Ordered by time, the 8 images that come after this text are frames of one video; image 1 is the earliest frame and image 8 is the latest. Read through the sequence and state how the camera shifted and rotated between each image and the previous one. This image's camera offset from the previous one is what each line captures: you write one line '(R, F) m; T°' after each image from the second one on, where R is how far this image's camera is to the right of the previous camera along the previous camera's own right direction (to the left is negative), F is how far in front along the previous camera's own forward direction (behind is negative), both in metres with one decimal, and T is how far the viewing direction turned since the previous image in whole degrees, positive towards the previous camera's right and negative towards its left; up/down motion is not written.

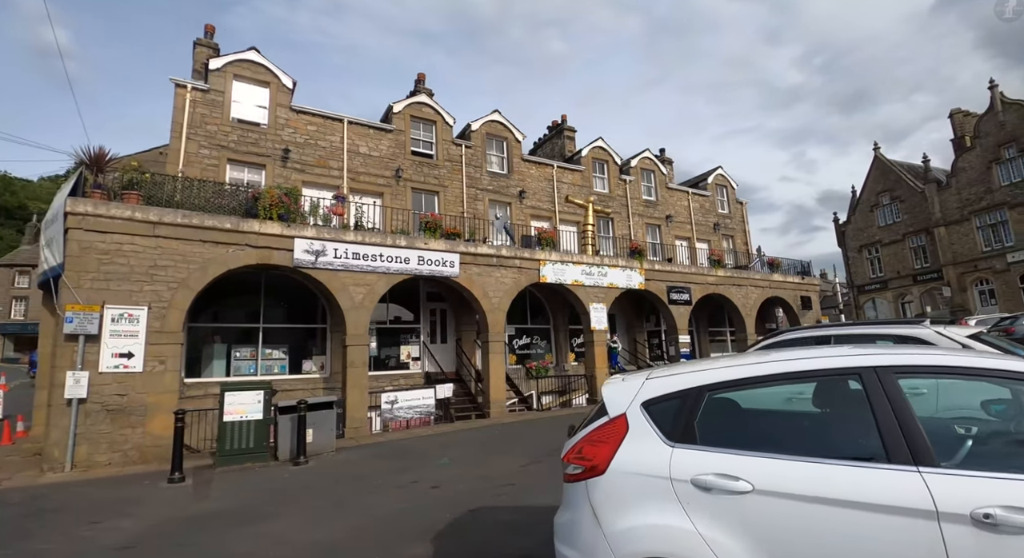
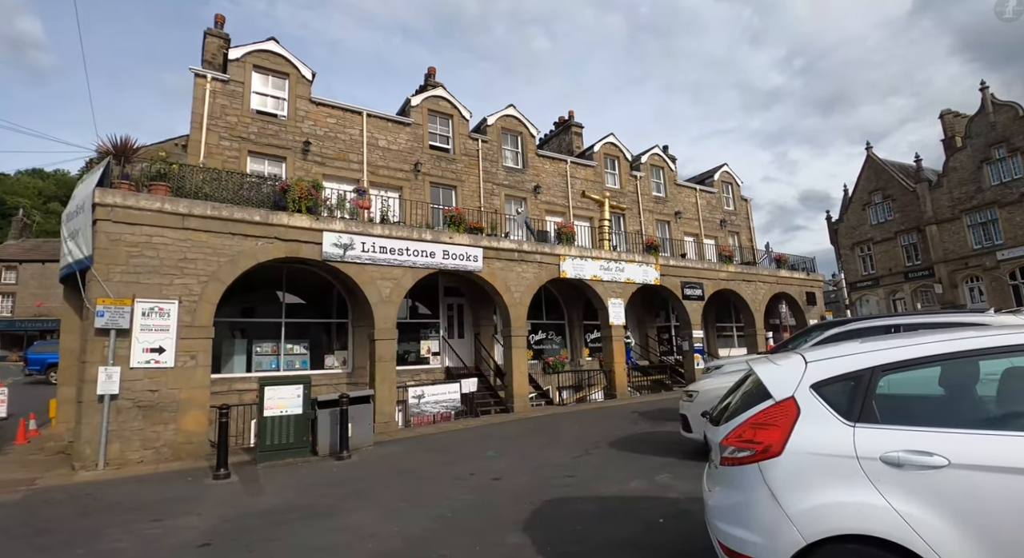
(-1.0, 0.0) m; +2°
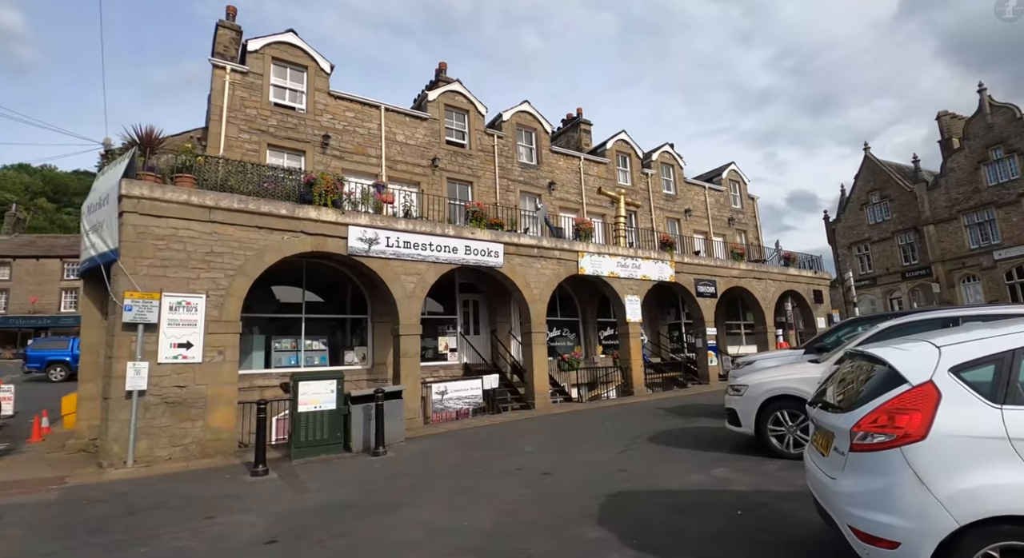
(-0.8, +0.1) m; +1°
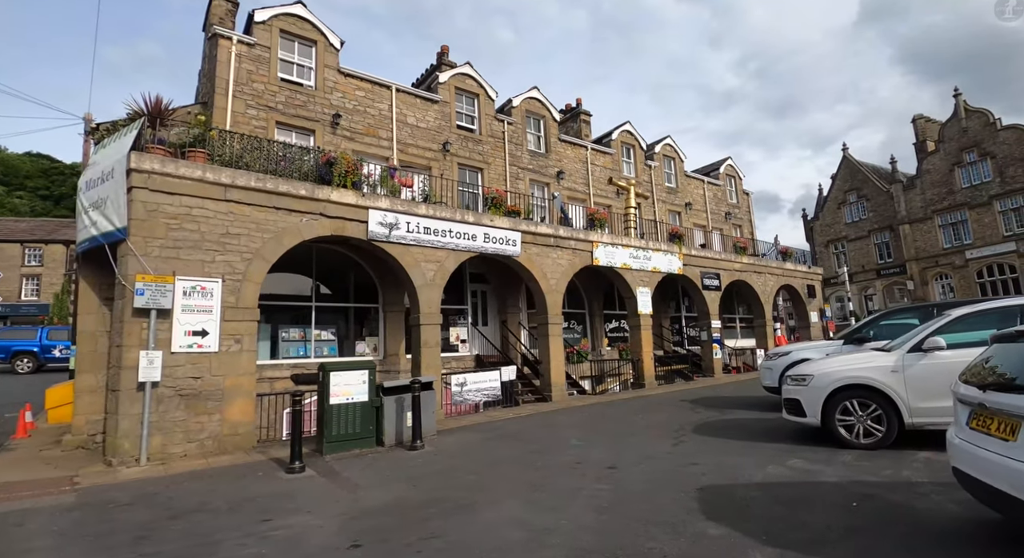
(-1.2, +0.4) m; +3°
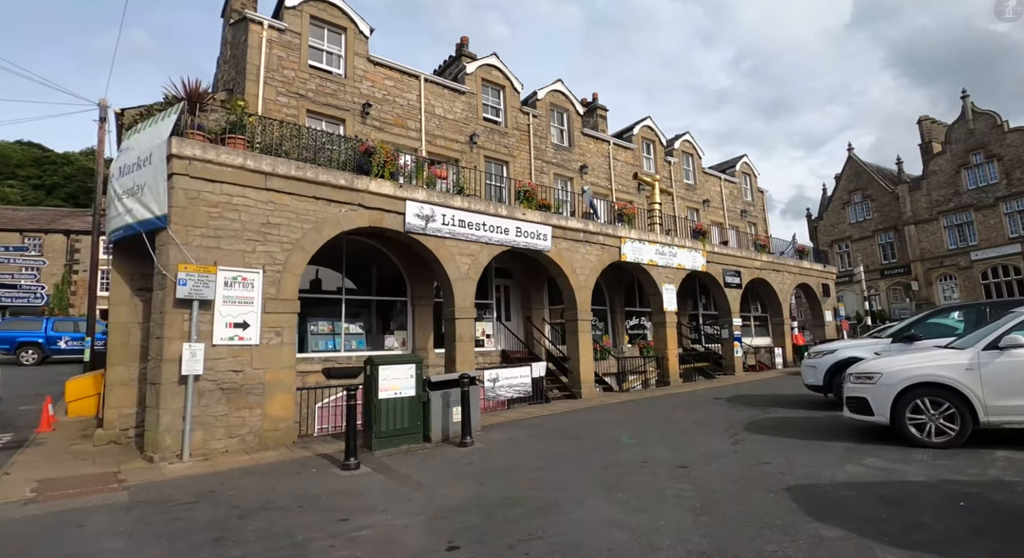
(-1.0, +0.2) m; +1°
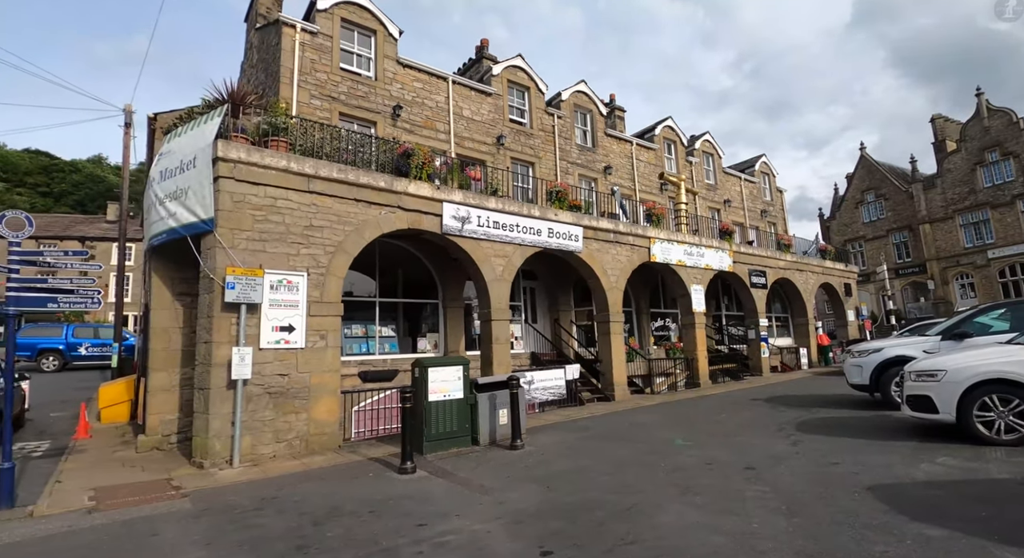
(-0.7, +0.1) m; 0°
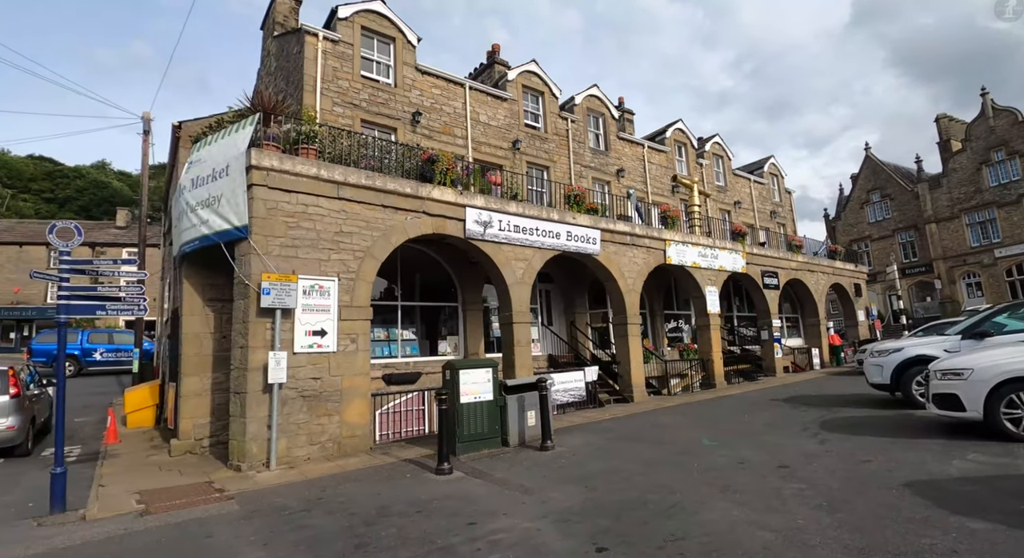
(-0.4, -0.1) m; 0°
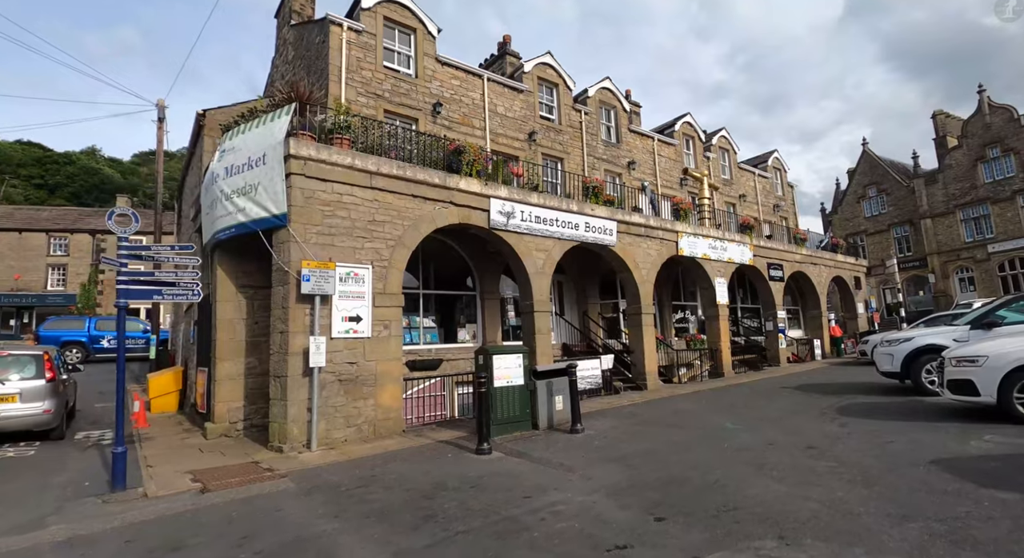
(-0.7, -0.2) m; +1°
